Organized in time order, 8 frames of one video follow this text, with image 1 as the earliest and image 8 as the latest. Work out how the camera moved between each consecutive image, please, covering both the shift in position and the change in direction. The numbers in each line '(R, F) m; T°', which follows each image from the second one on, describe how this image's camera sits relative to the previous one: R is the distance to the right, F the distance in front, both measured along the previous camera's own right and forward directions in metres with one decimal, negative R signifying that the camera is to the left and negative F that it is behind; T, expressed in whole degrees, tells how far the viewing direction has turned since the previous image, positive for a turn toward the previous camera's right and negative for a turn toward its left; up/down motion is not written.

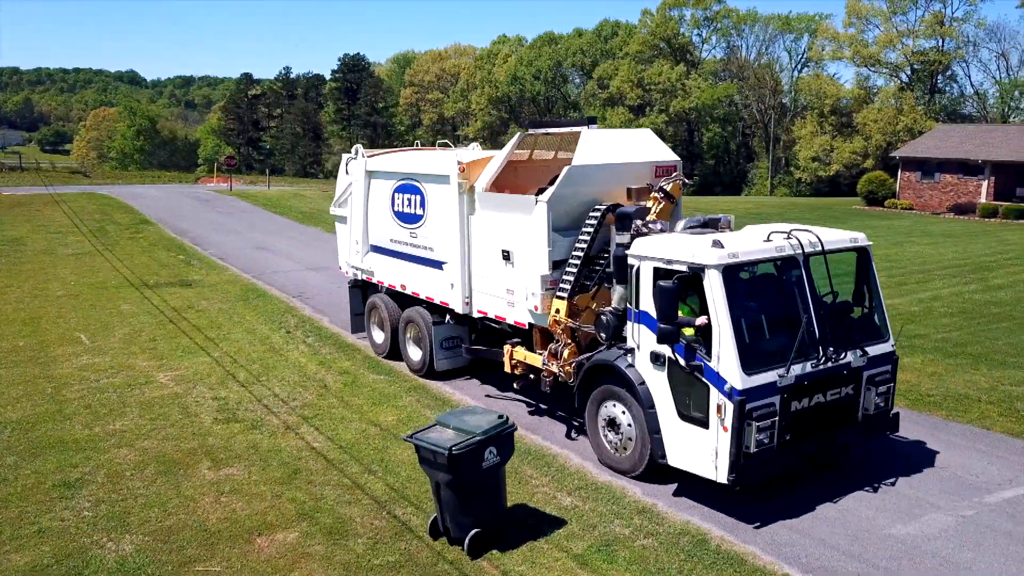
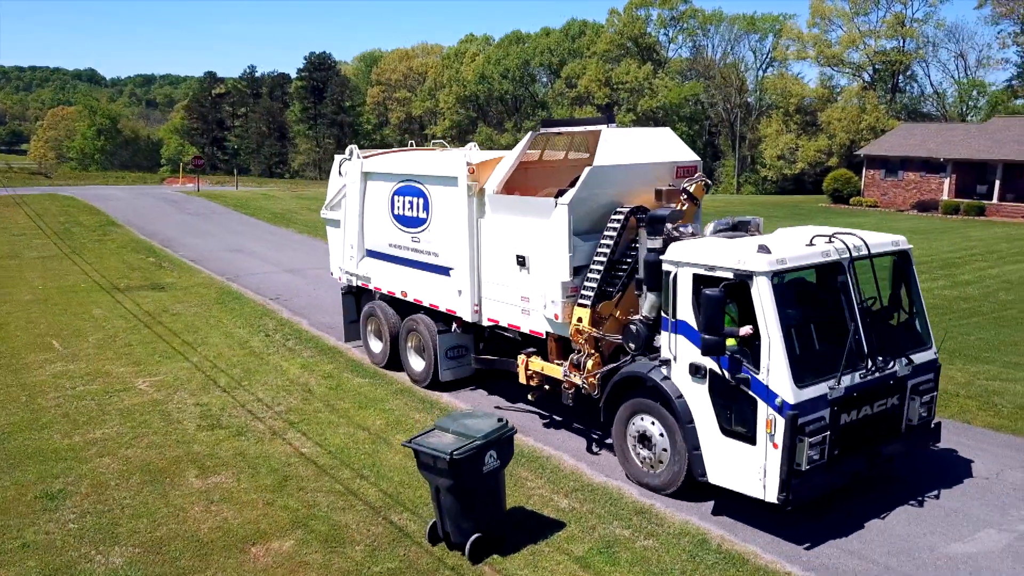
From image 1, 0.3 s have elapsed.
(-0.2, +0.1) m; +2°
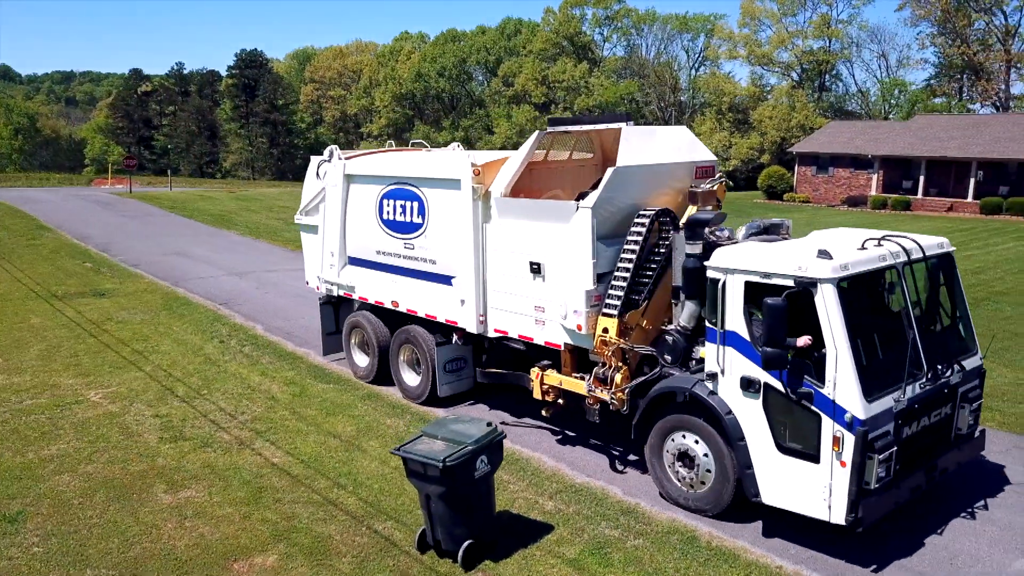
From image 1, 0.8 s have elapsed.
(-0.4, +0.1) m; +4°
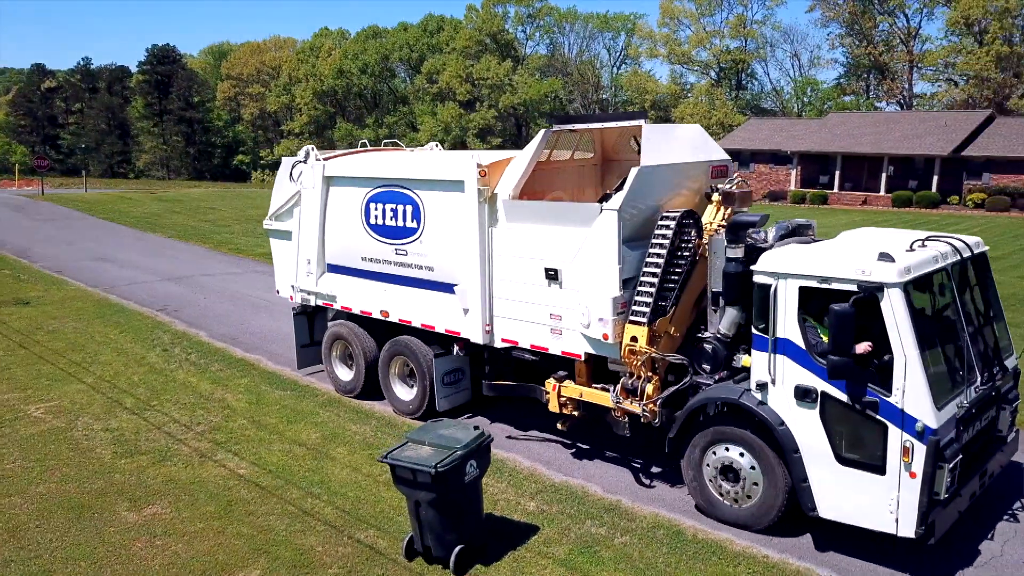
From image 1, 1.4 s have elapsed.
(-0.5, 0.0) m; +5°
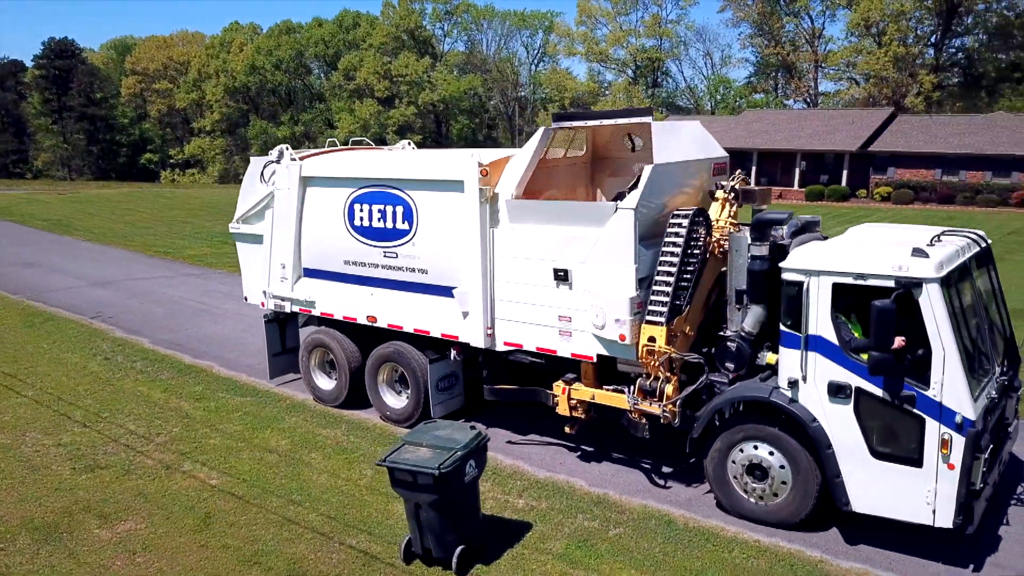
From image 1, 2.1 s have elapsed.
(-0.6, 0.0) m; +6°
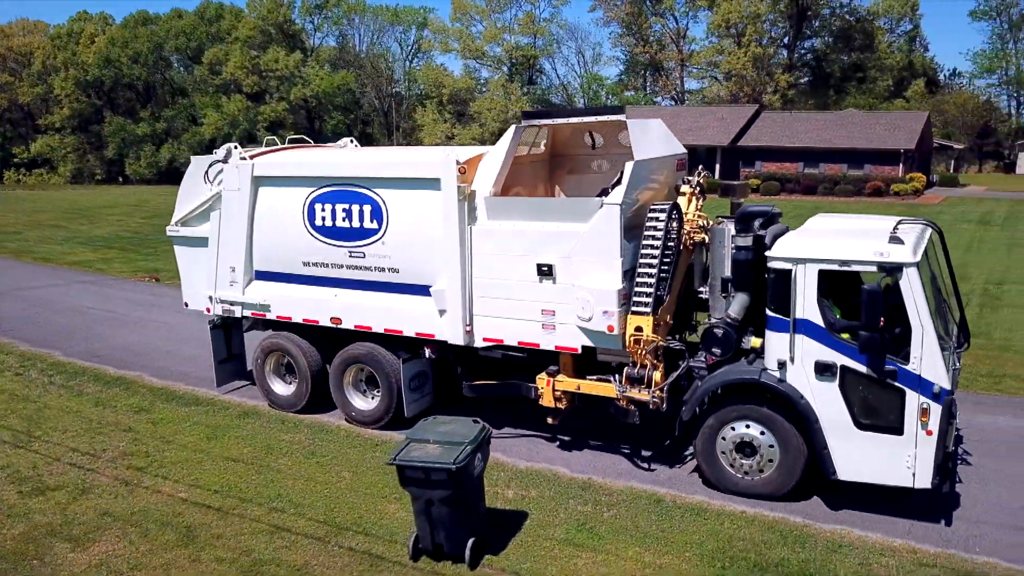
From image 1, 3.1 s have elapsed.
(-1.0, -0.1) m; +9°
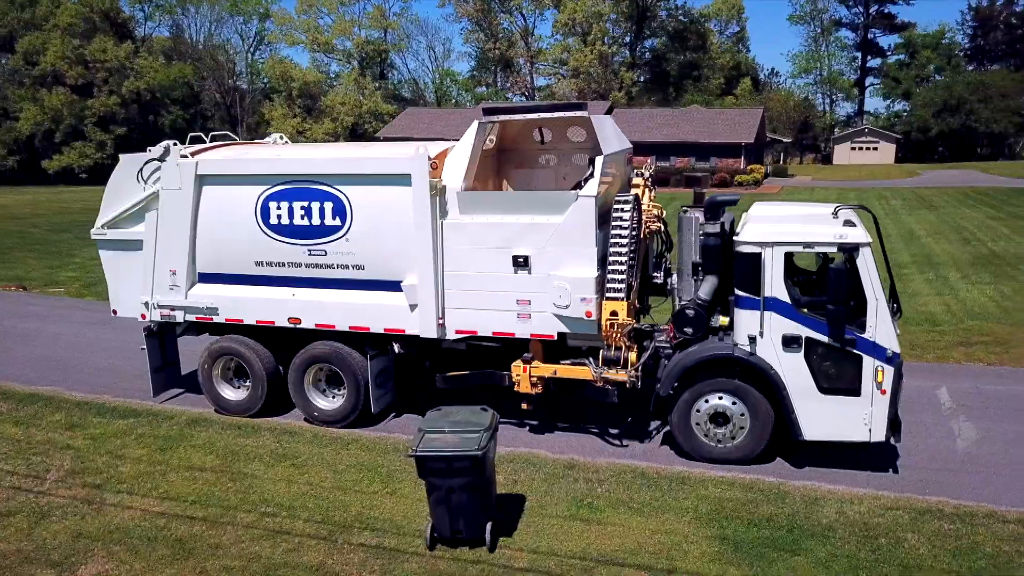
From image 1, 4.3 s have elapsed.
(-1.2, -0.1) m; +11°
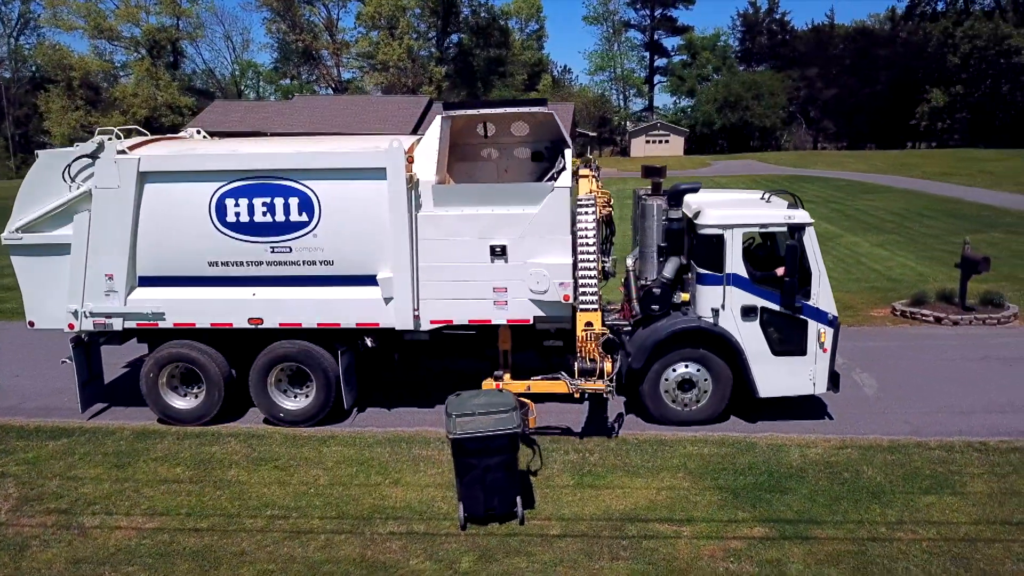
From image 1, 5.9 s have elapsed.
(-1.7, -0.1) m; +14°
